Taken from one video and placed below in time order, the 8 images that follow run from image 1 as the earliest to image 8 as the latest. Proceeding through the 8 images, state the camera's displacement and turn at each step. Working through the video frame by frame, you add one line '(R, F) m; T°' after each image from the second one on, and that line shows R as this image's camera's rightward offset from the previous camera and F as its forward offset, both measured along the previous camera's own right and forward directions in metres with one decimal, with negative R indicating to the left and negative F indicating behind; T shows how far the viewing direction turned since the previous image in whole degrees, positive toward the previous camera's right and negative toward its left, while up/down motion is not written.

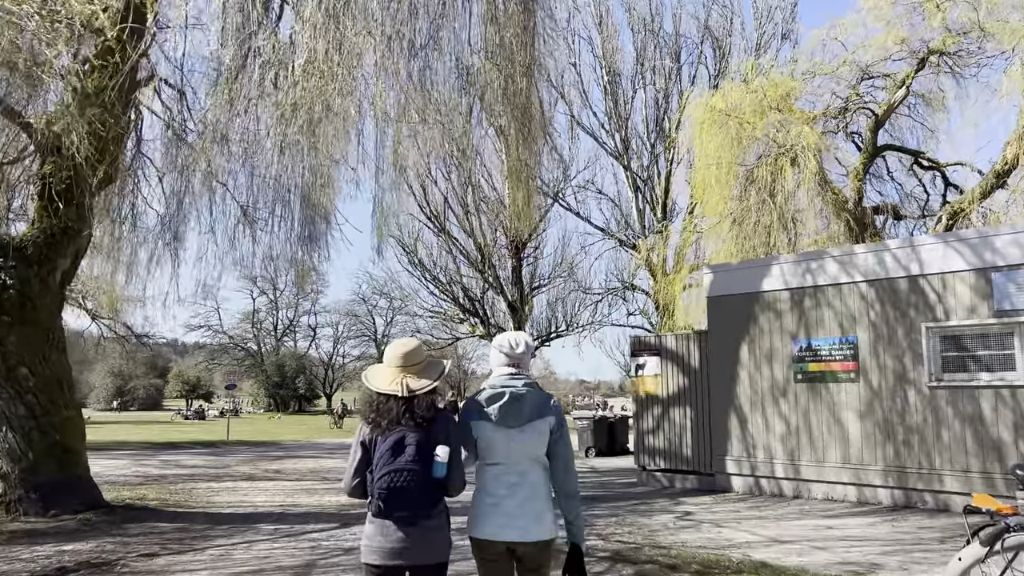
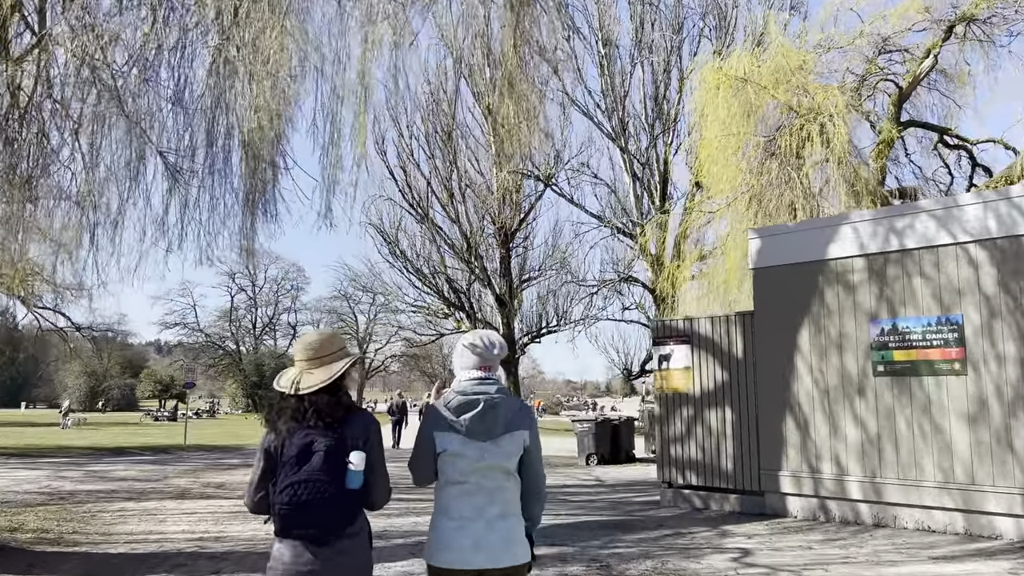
(-0.1, +2.2) m; +1°
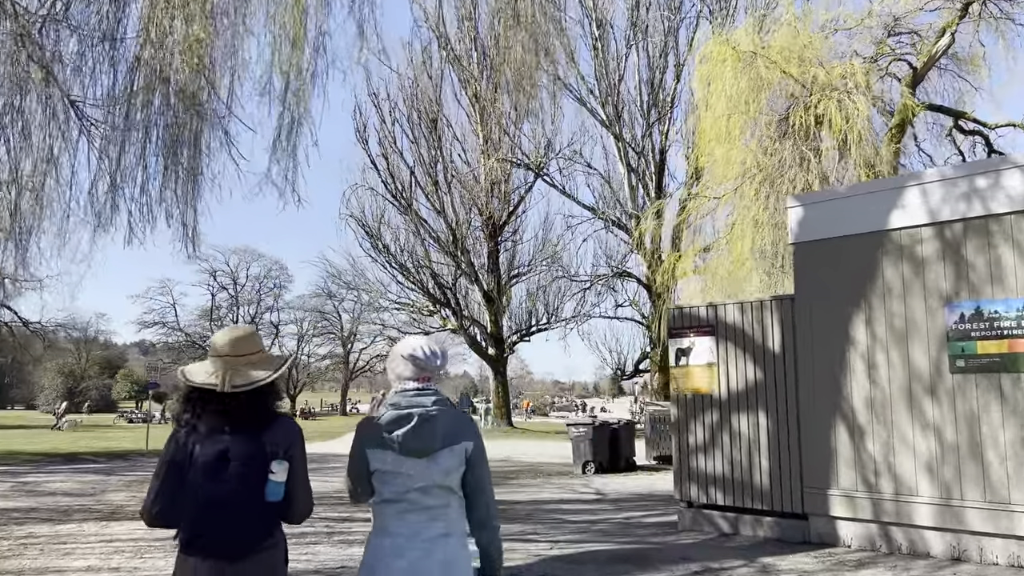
(0.0, +1.4) m; +1°
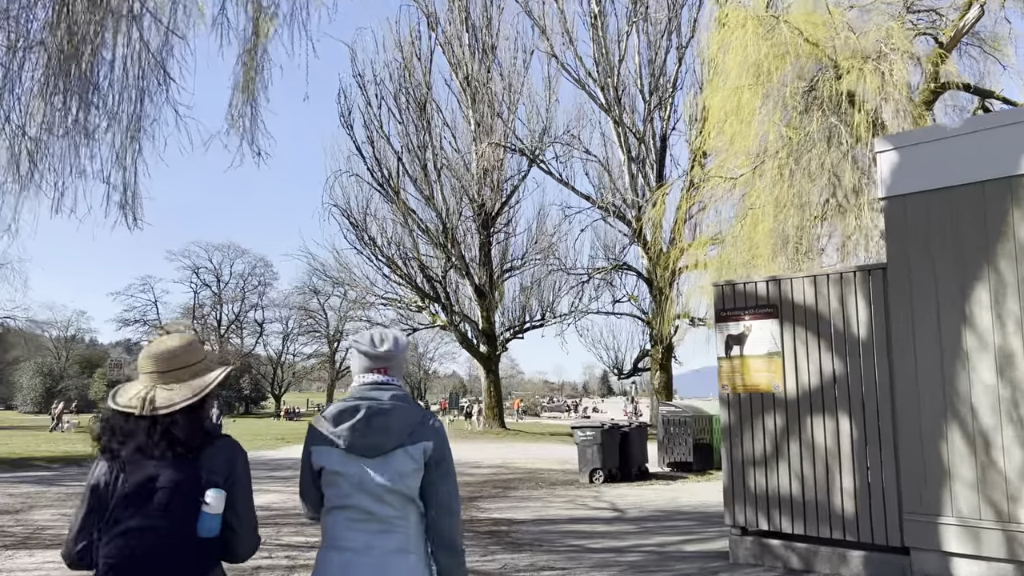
(-0.2, +1.5) m; +1°
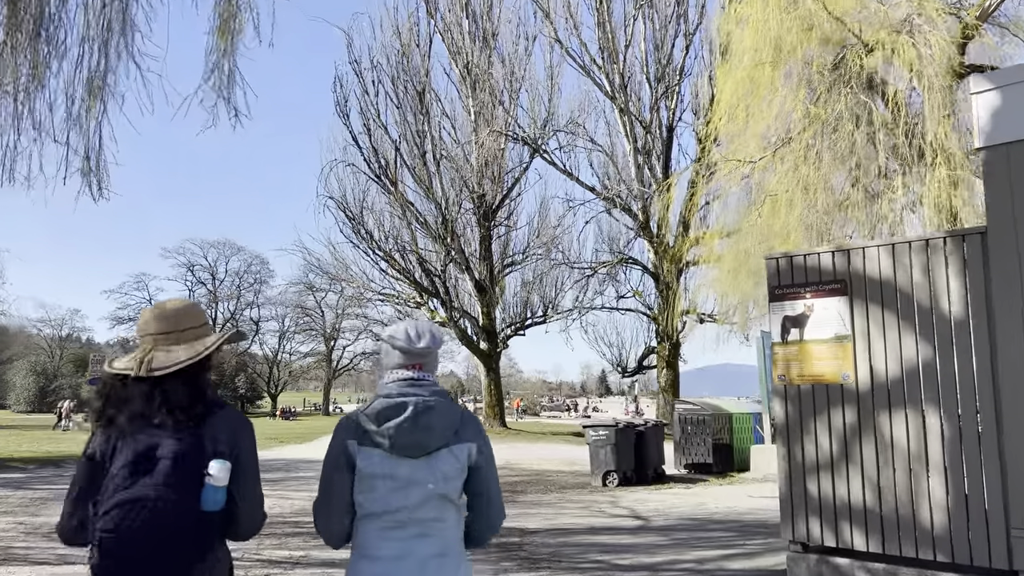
(-0.1, +0.9) m; 0°
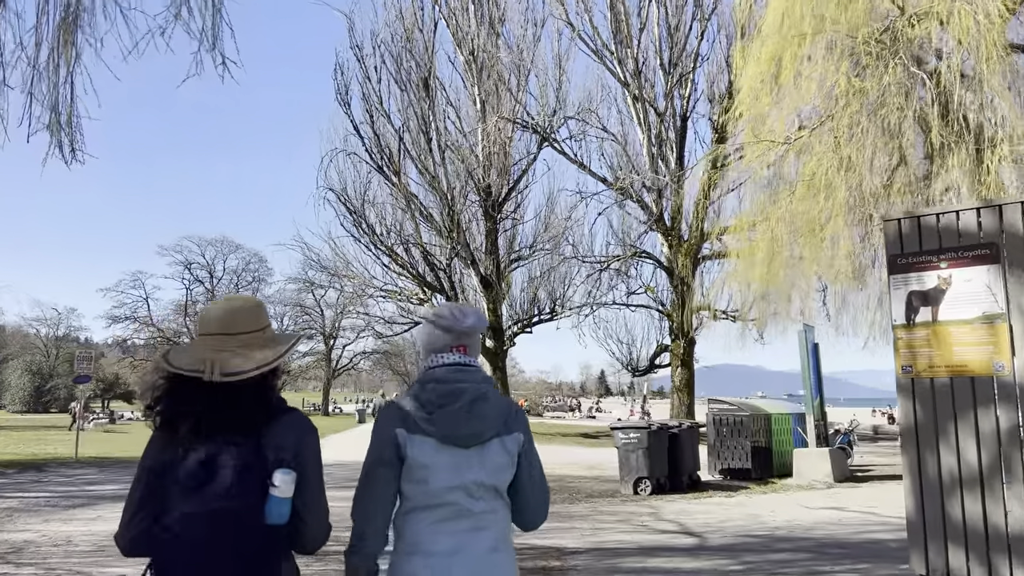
(-0.3, +1.0) m; 0°
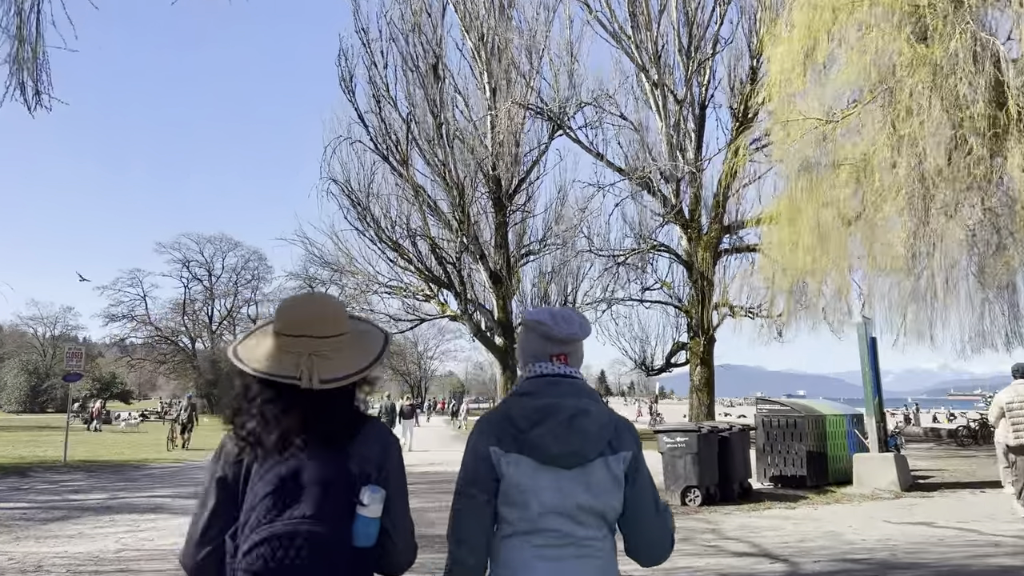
(-0.4, +1.0) m; 0°
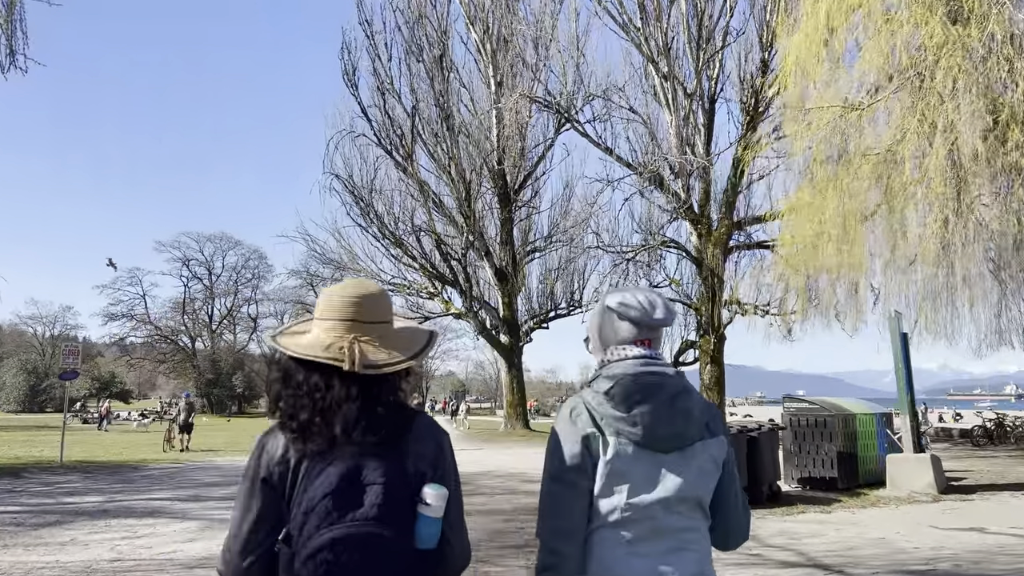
(-0.2, +0.5) m; 0°
